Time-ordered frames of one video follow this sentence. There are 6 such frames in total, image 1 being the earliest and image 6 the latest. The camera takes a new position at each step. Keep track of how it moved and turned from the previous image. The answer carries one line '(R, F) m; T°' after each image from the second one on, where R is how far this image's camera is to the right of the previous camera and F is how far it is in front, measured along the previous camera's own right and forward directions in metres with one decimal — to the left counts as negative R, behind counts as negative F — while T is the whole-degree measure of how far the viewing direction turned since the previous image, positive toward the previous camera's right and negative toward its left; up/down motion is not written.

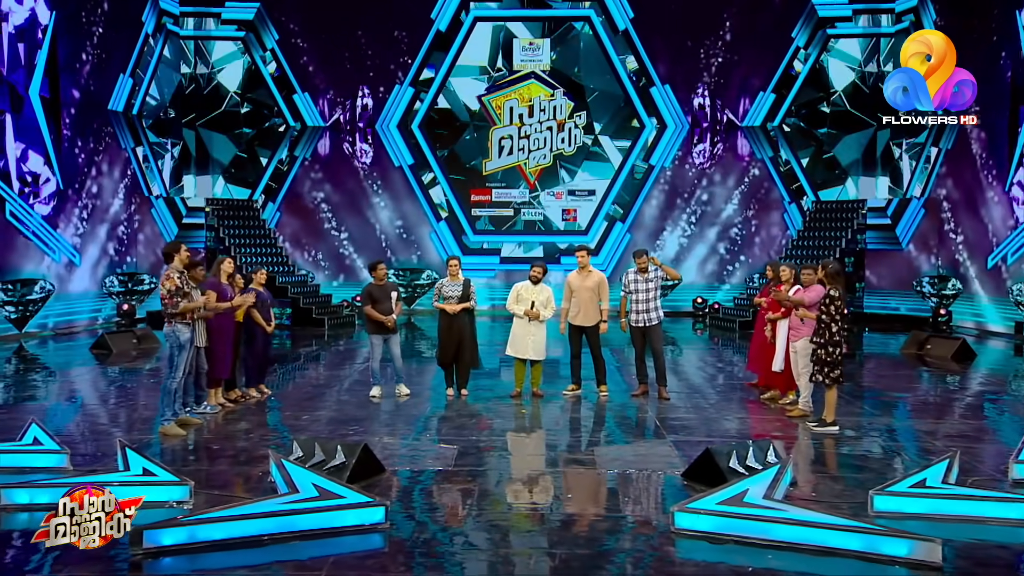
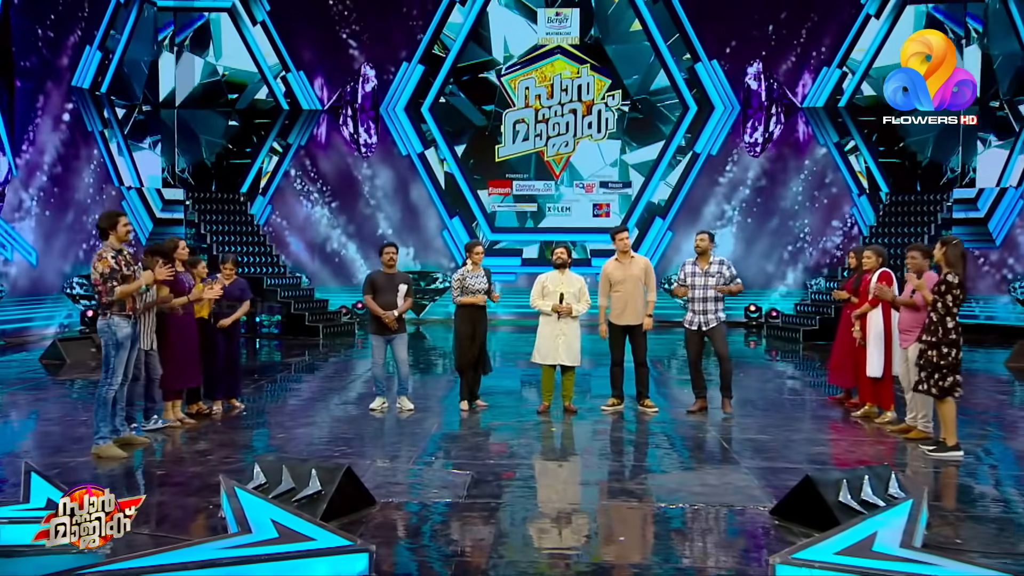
(-0.1, +1.7) m; -1°
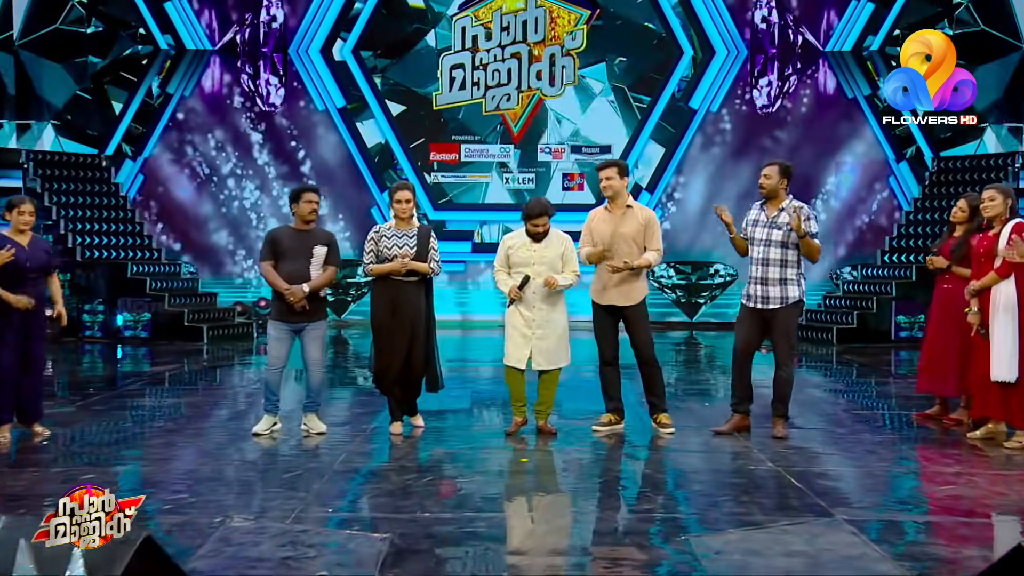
(0.0, +2.4) m; +3°
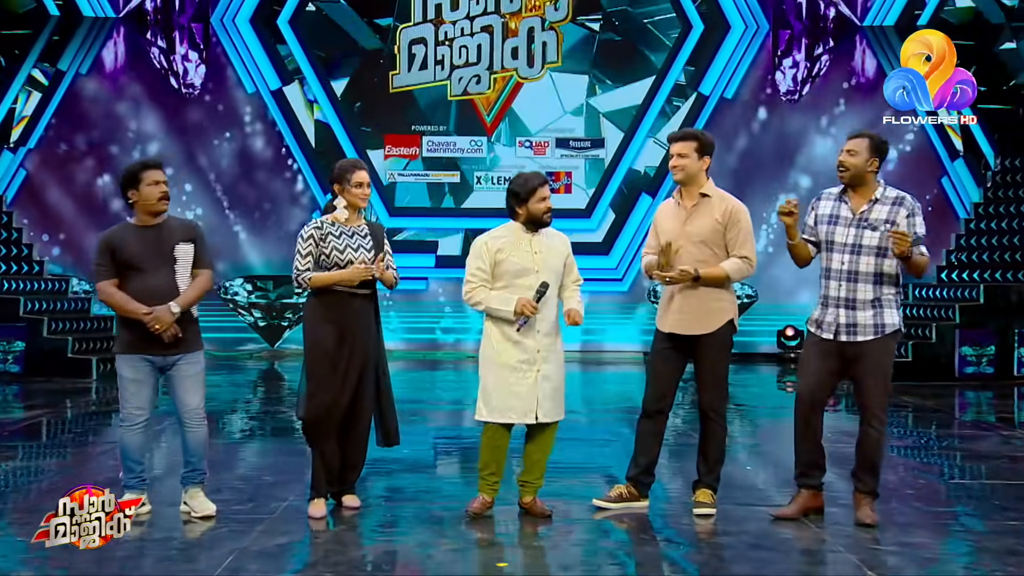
(0.0, +1.6) m; +2°
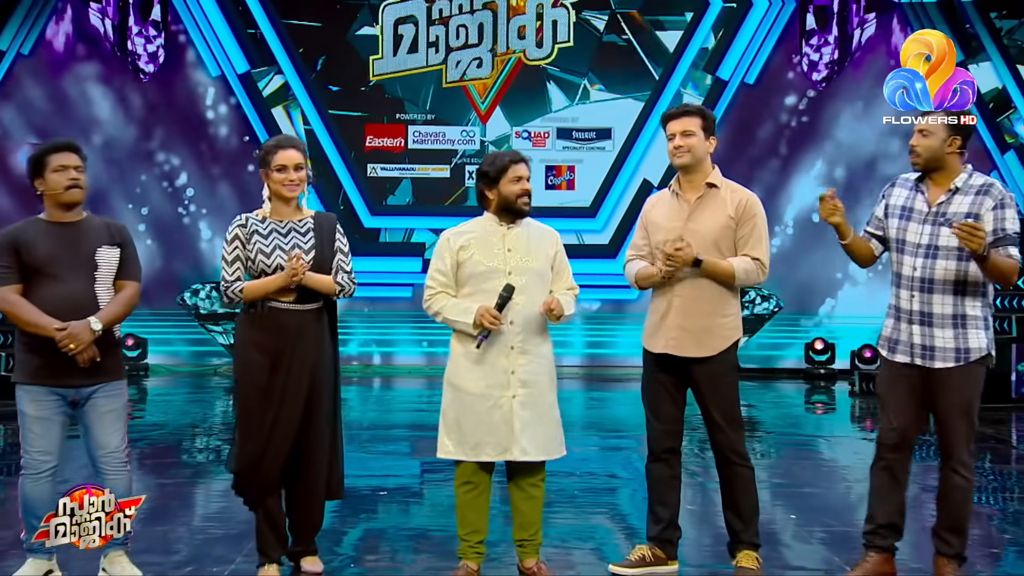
(0.0, +0.8) m; 0°
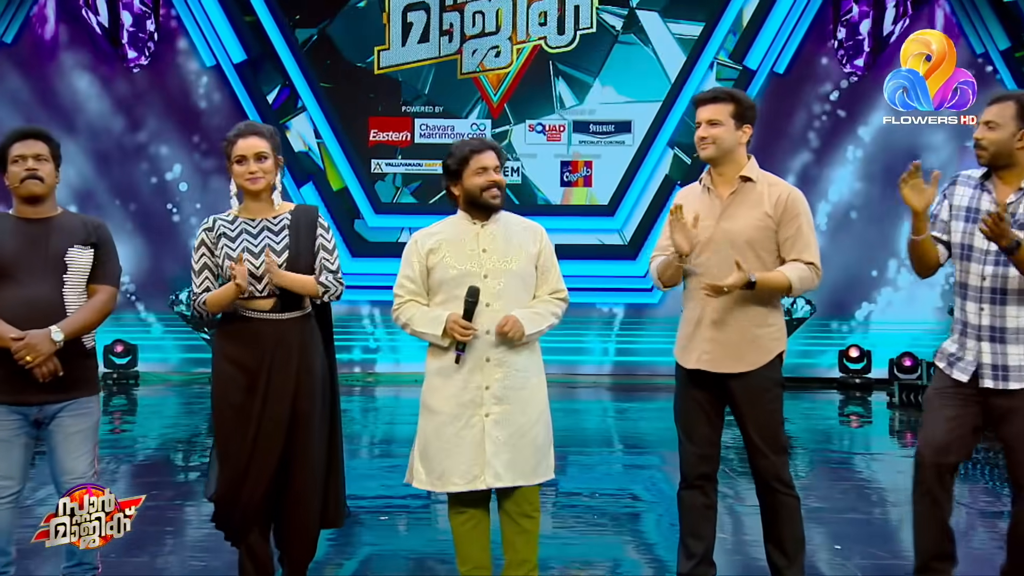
(0.0, +0.4) m; -1°
